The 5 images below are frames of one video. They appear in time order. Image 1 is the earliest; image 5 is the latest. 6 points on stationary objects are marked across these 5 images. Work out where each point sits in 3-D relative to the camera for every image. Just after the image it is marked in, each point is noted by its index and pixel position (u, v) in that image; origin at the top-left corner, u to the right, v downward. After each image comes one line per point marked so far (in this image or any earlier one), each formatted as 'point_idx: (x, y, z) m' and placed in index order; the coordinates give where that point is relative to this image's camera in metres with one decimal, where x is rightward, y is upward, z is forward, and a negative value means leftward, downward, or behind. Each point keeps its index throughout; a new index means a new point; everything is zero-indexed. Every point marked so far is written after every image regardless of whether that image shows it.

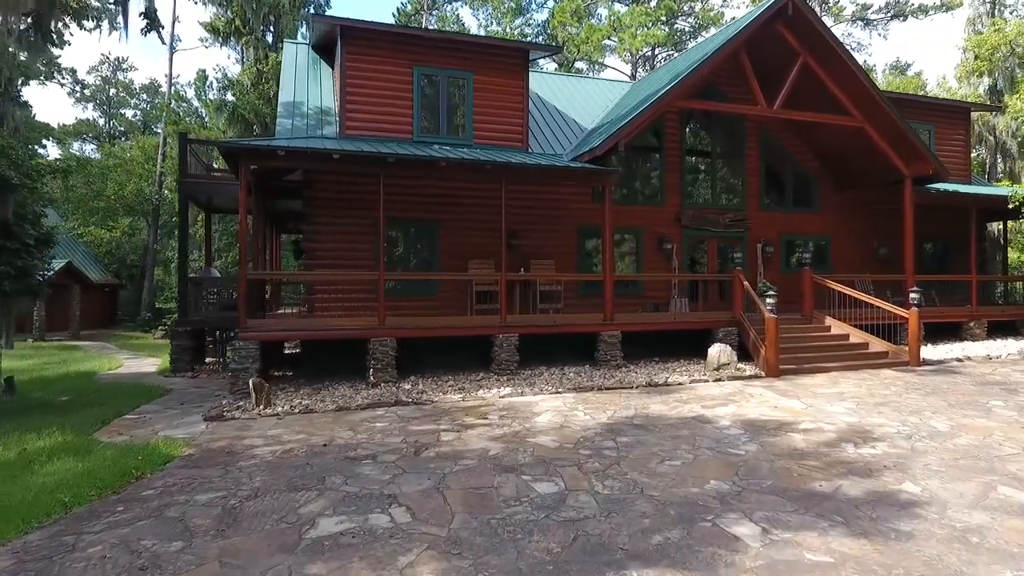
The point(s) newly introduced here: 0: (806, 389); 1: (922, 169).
0: (+4.4, -1.5, +9.5) m
1: (+9.1, +2.6, +13.9) m
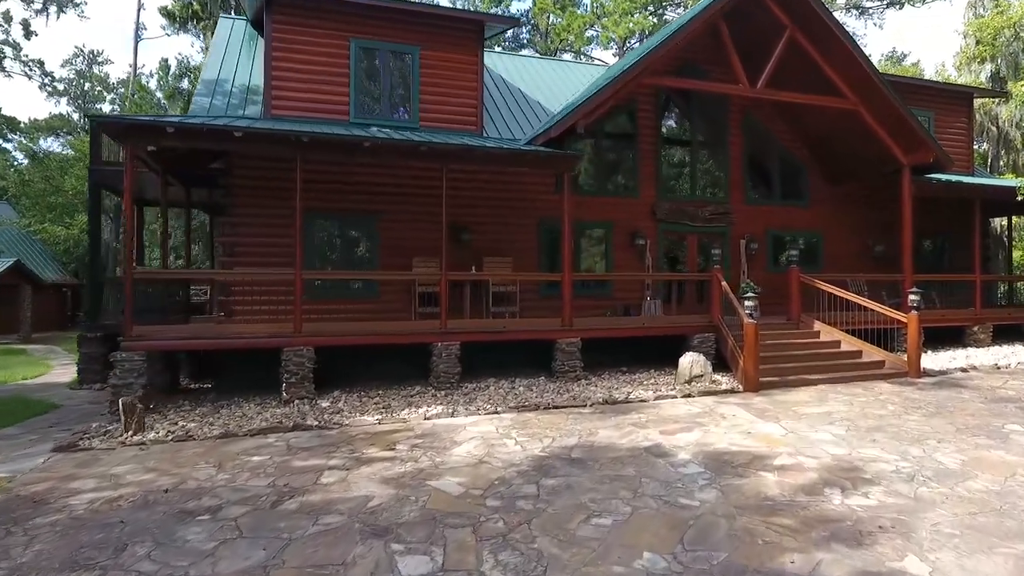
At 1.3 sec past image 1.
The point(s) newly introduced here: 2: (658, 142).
0: (+3.5, -1.6, +8.1) m
1: (+8.1, +2.6, +12.5) m
2: (+3.0, +3.1, +13.2) m
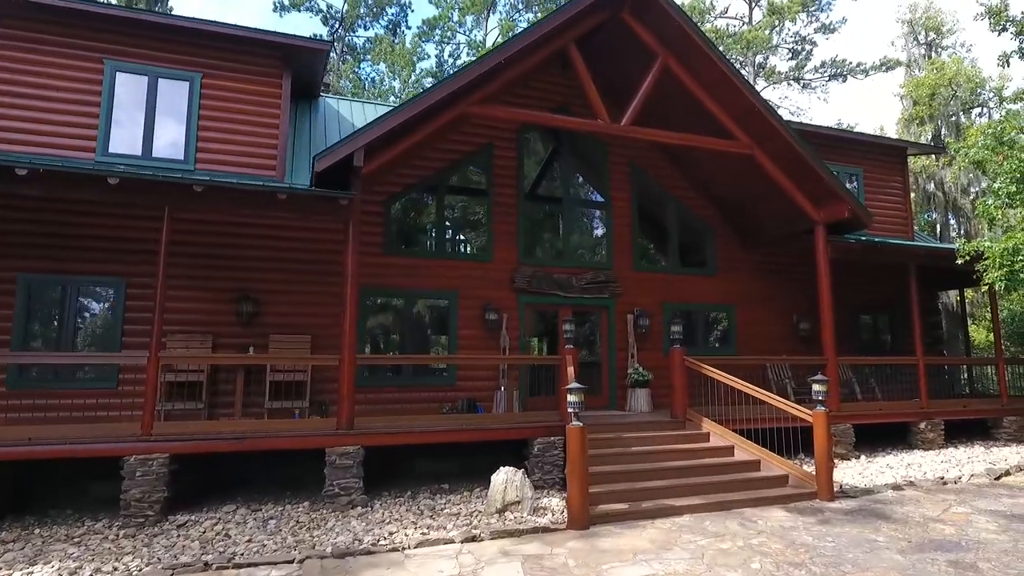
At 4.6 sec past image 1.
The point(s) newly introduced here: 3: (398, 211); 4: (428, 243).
0: (+0.7, -2.3, +5.1) m
1: (+5.2, +1.2, +10.2) m
2: (+0.1, +1.6, +10.9) m
3: (-1.8, +1.2, +10.2) m
4: (-1.4, +0.8, +10.2) m
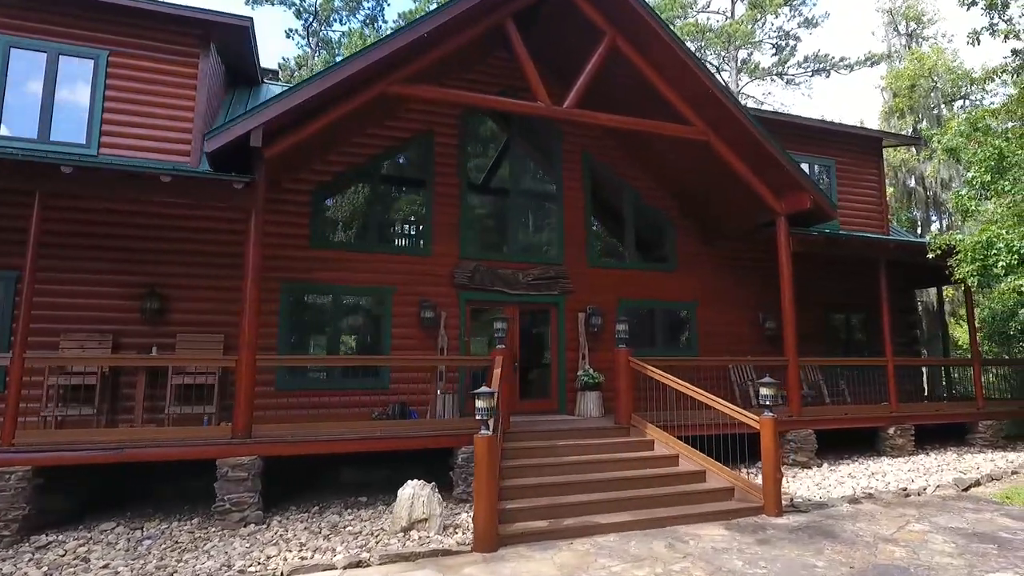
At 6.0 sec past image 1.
0: (-0.2, -2.2, +4.4) m
1: (+4.3, +1.3, +9.5) m
2: (-0.8, +1.7, +10.2) m
3: (-2.8, +1.3, +9.5) m
4: (-2.3, +0.8, +9.5) m
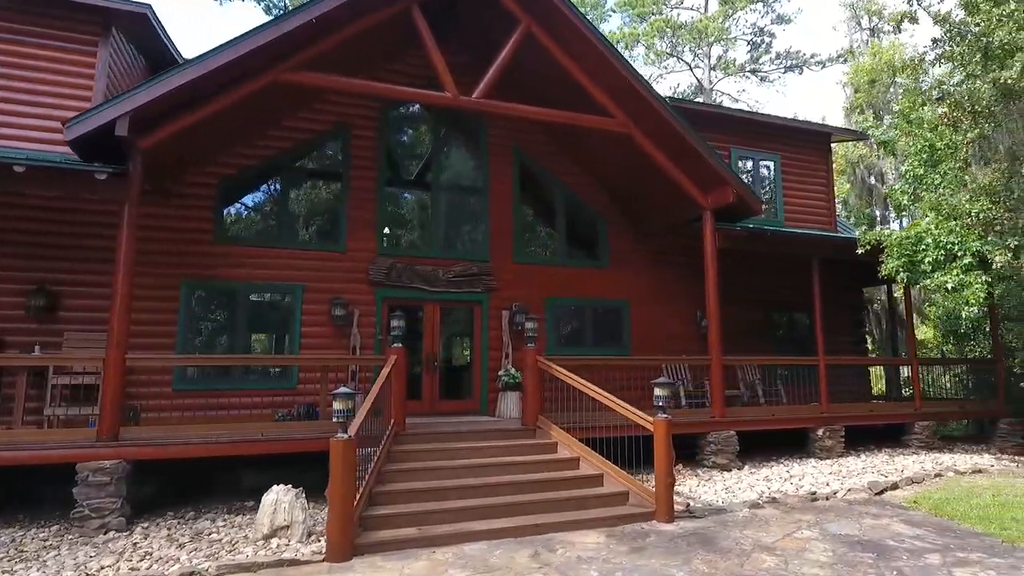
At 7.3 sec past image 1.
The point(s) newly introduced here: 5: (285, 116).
0: (-1.4, -2.2, +4.1) m
1: (+3.0, +1.3, +9.2) m
2: (-2.1, +1.7, +9.9) m
3: (-4.0, +1.4, +9.2) m
4: (-3.5, +0.9, +9.2) m
5: (-3.4, +2.6, +9.5) m
